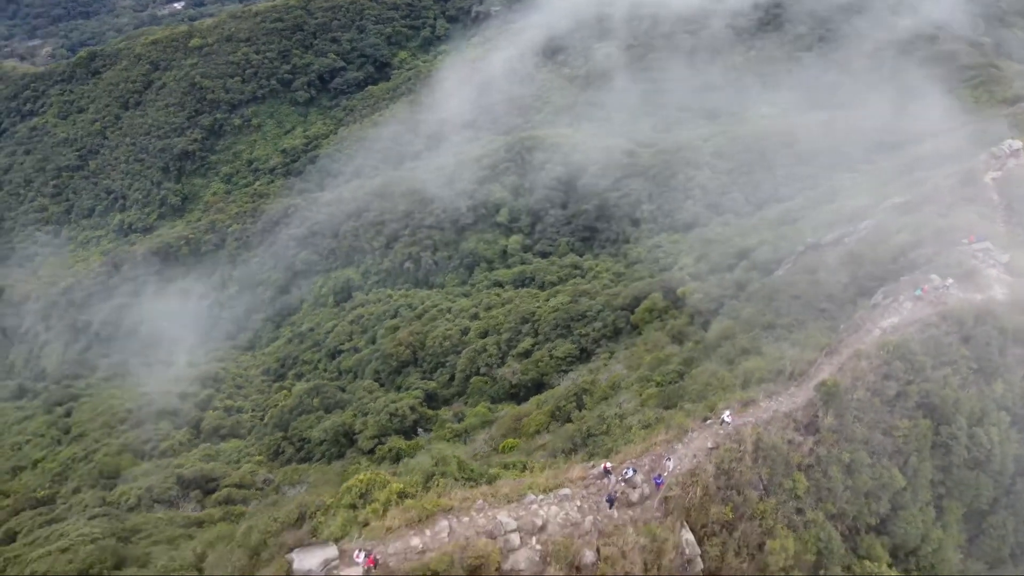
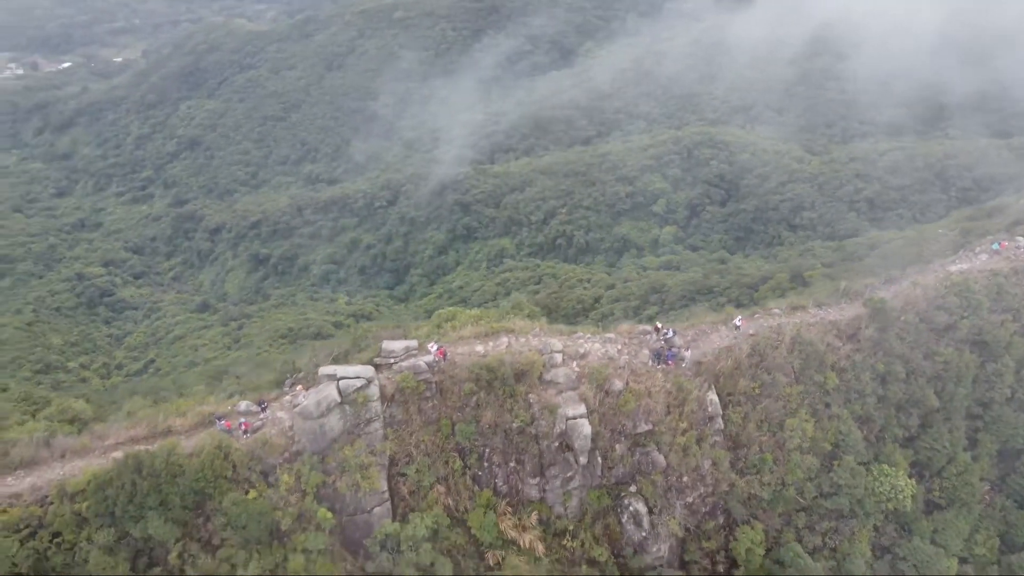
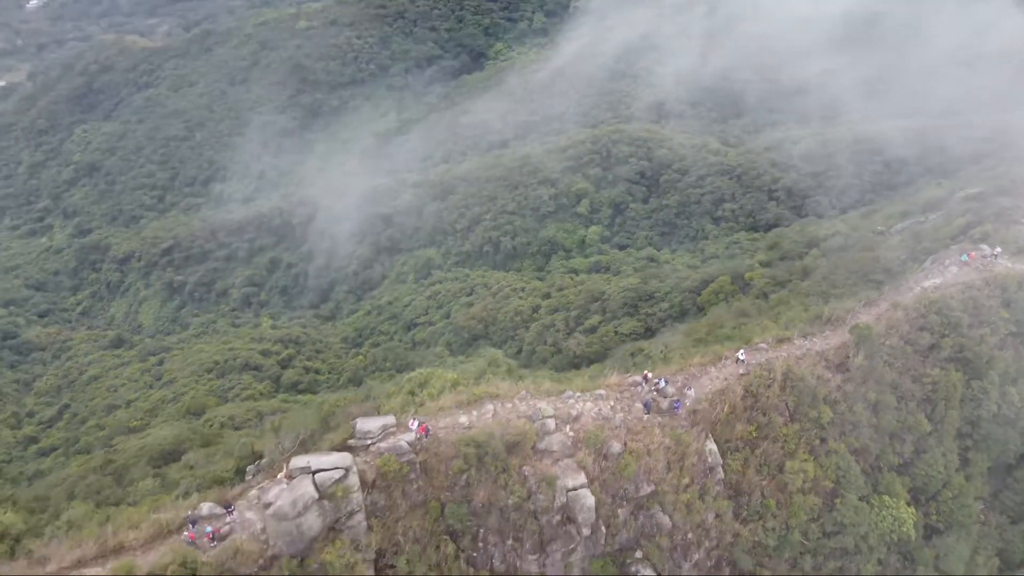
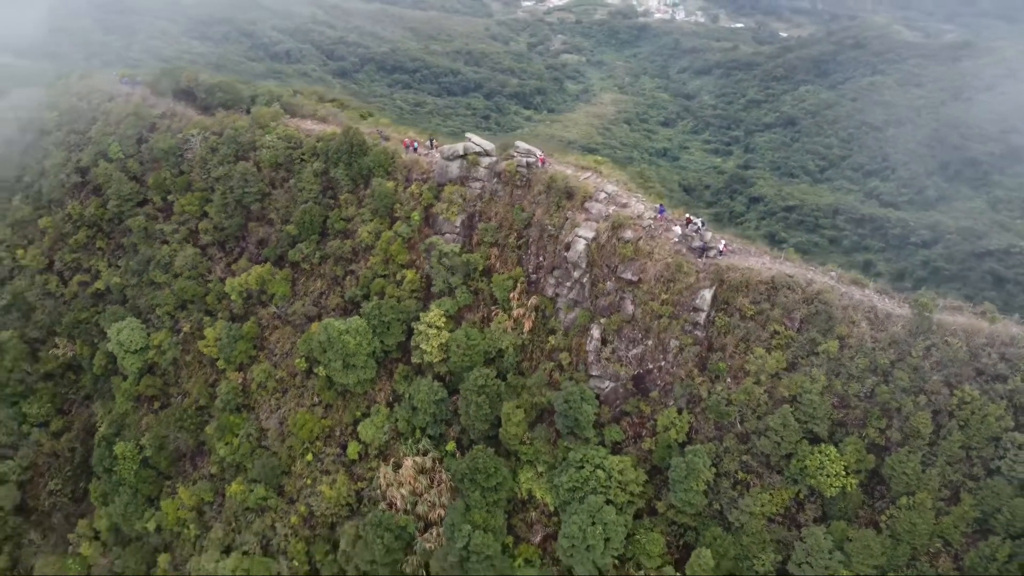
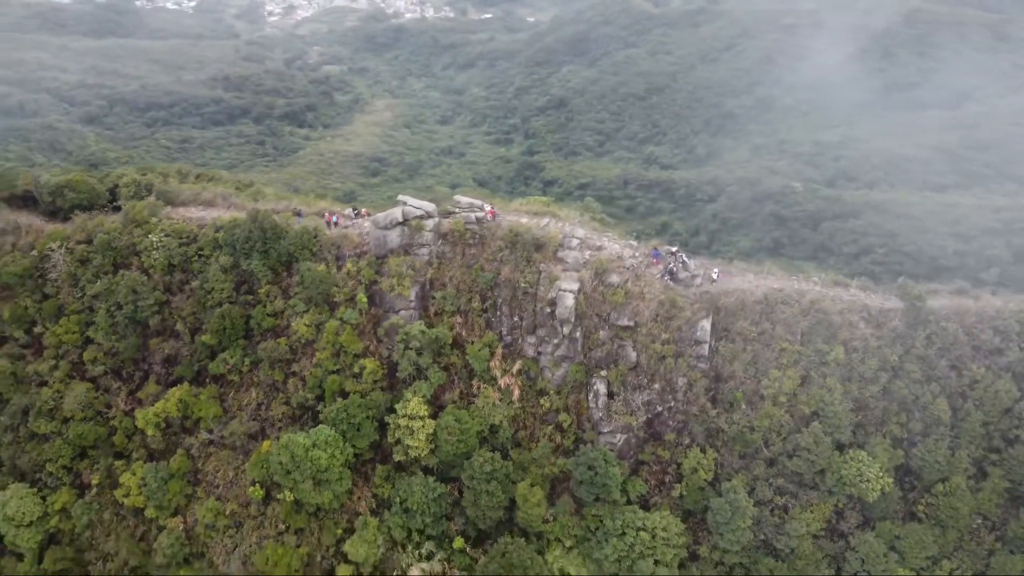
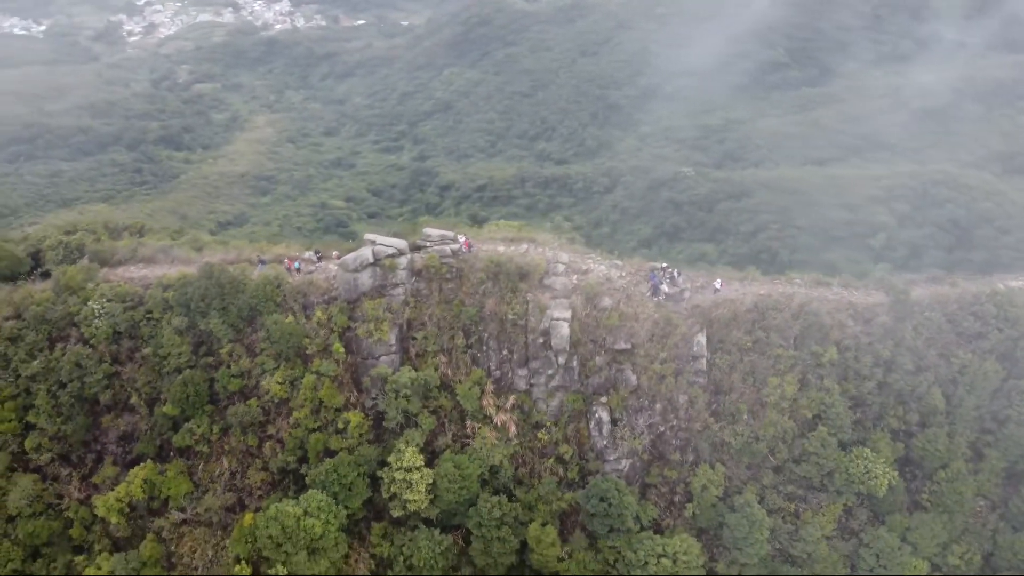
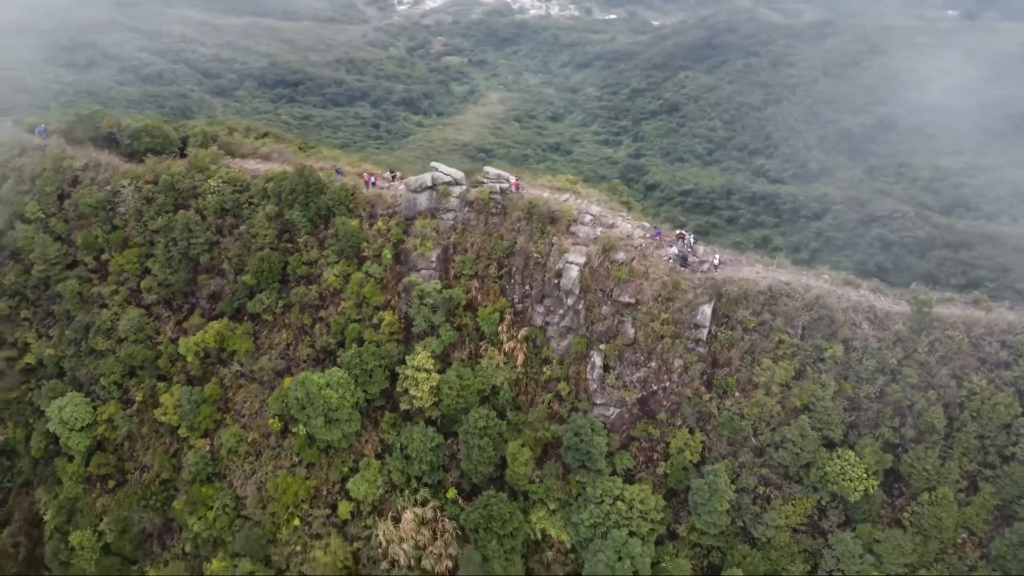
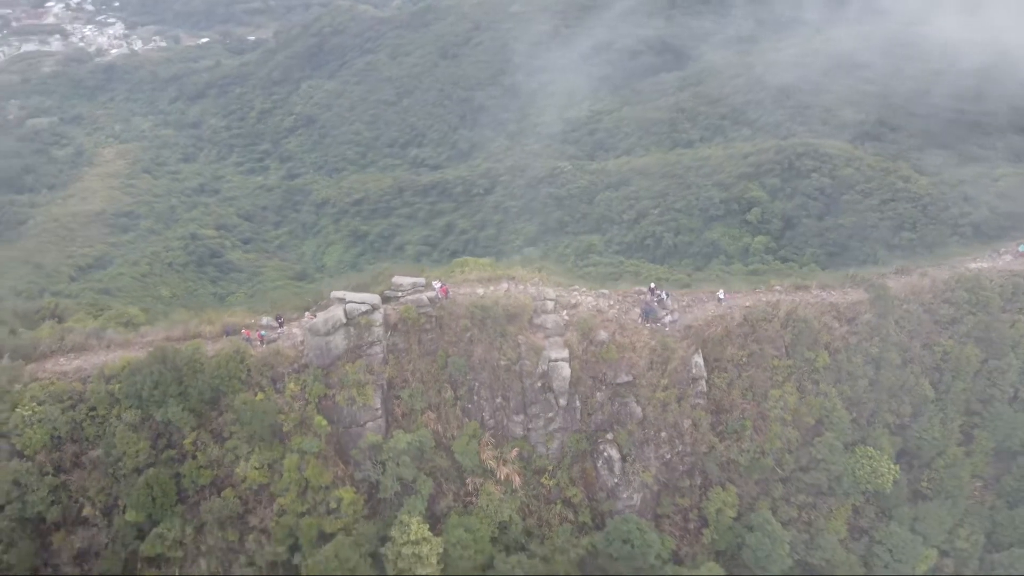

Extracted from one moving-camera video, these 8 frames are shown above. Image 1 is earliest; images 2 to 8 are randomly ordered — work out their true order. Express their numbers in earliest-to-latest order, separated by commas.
3, 2, 8, 6, 5, 7, 4
